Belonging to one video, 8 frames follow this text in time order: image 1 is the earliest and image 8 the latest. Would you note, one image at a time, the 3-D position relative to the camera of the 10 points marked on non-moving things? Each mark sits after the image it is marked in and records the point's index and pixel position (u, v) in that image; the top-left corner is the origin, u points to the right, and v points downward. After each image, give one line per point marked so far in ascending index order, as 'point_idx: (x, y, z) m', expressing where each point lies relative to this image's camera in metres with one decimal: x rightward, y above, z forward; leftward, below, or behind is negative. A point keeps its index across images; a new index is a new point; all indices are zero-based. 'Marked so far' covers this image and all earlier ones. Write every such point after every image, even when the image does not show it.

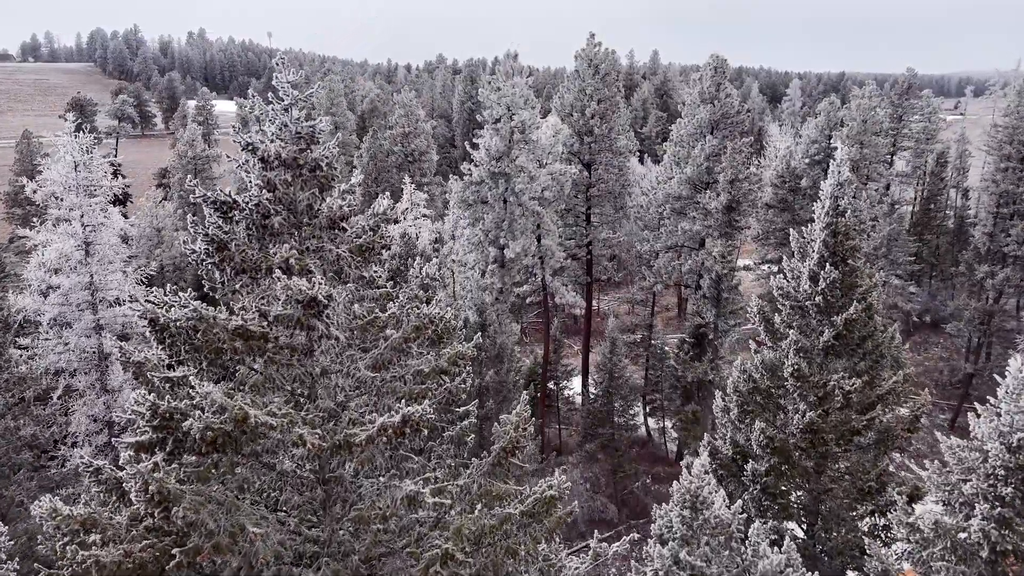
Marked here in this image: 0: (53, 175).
0: (-12.6, +3.1, +15.3) m
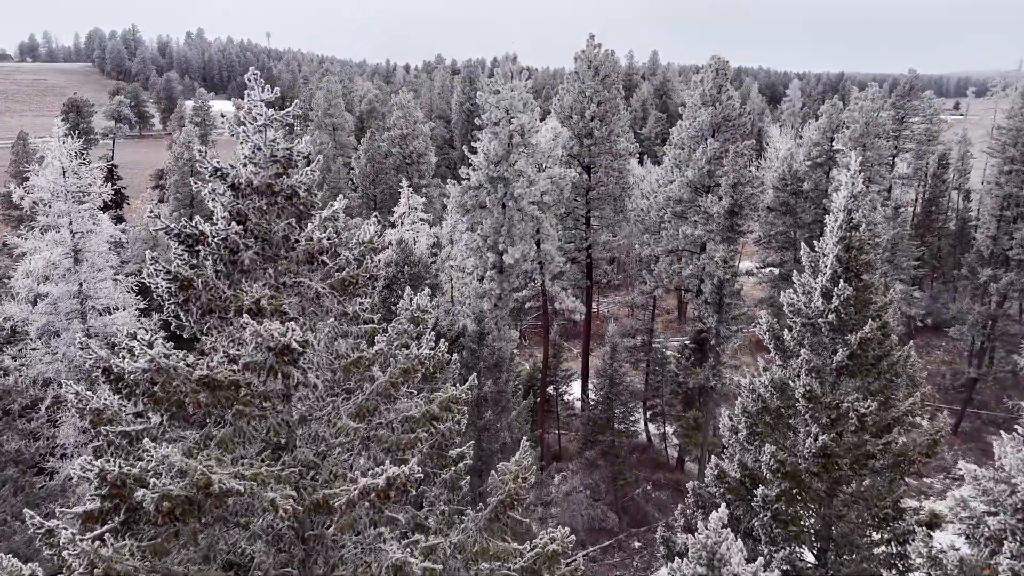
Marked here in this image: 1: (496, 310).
0: (-12.6, +2.8, +15.0) m
1: (-0.6, -0.8, +20.0) m
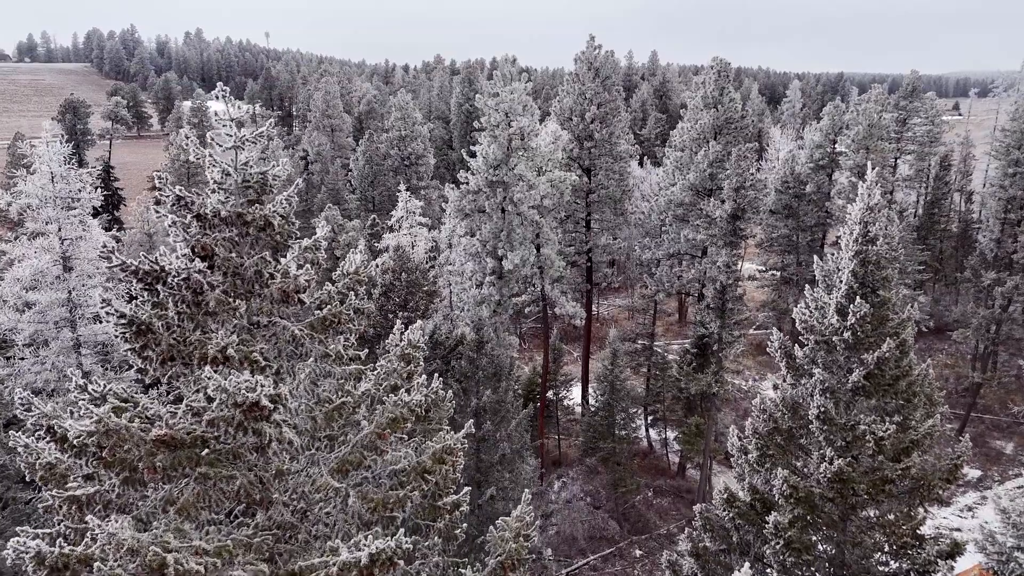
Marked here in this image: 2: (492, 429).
0: (-12.6, +2.6, +14.6) m
1: (-0.6, -1.0, +19.7) m
2: (-0.5, -3.8, +15.0) m
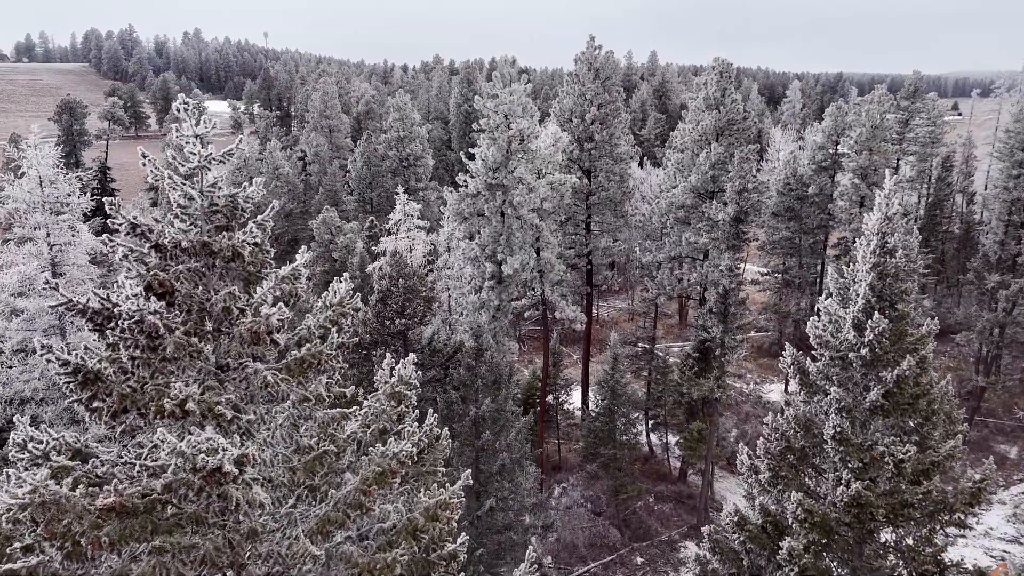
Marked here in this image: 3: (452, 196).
0: (-12.6, +2.4, +14.3) m
1: (-0.6, -1.2, +19.4) m
2: (-0.6, -3.9, +14.7) m
3: (-2.1, +3.2, +19.3) m
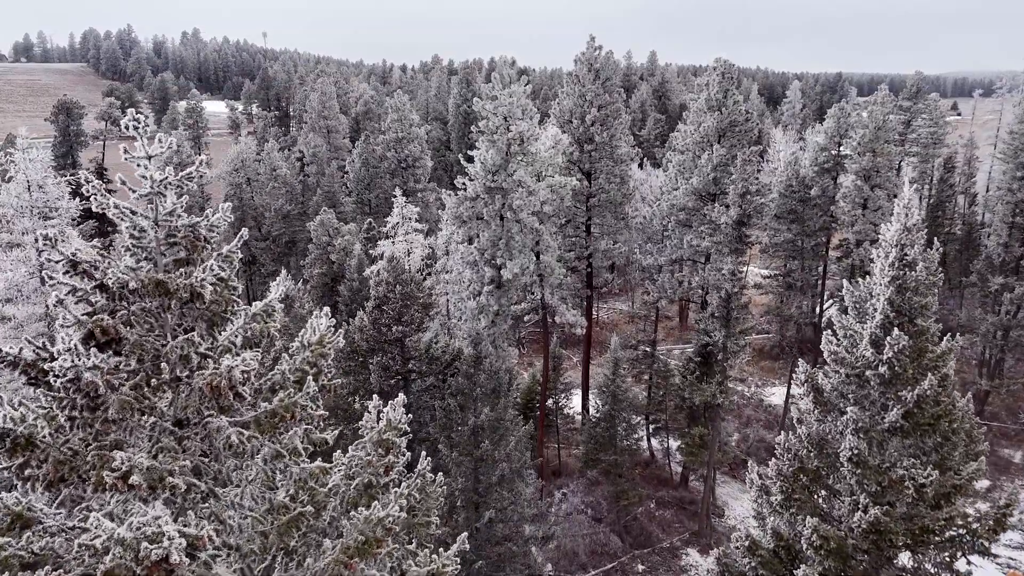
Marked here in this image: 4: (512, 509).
0: (-12.6, +2.3, +13.9) m
1: (-0.6, -1.3, +19.1) m
2: (-0.6, -4.1, +14.4) m
3: (-2.1, +3.0, +19.0) m
4: (0.0, -5.7, +14.5) m
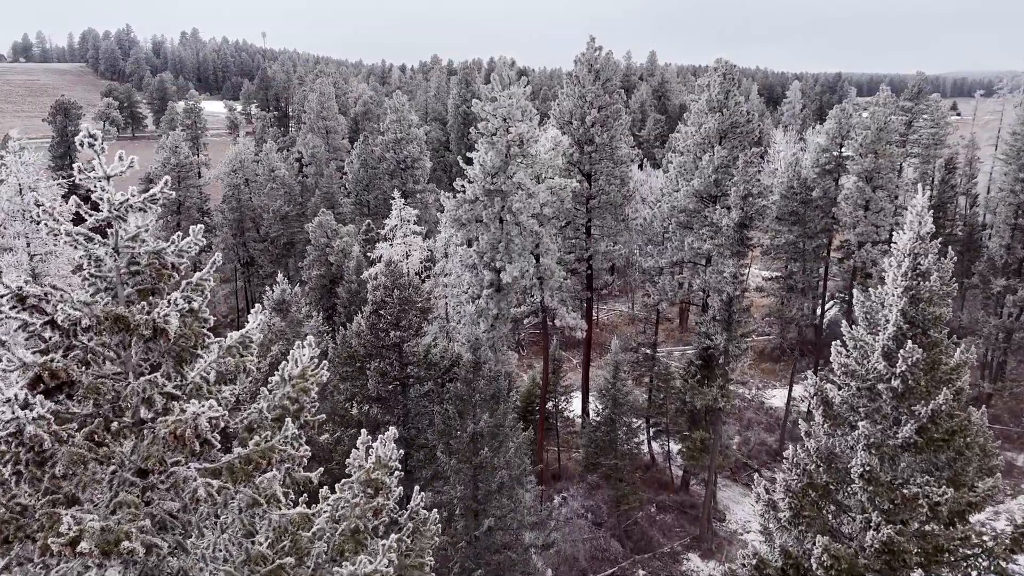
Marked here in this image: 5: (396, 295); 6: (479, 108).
0: (-12.6, +2.2, +13.7) m
1: (-0.7, -1.5, +18.8) m
2: (-0.6, -4.2, +14.1) m
3: (-2.1, +2.9, +18.7) m
4: (0.0, -5.9, +14.3) m
5: (-3.1, -0.2, +14.7) m
6: (-1.1, +5.7, +17.8) m
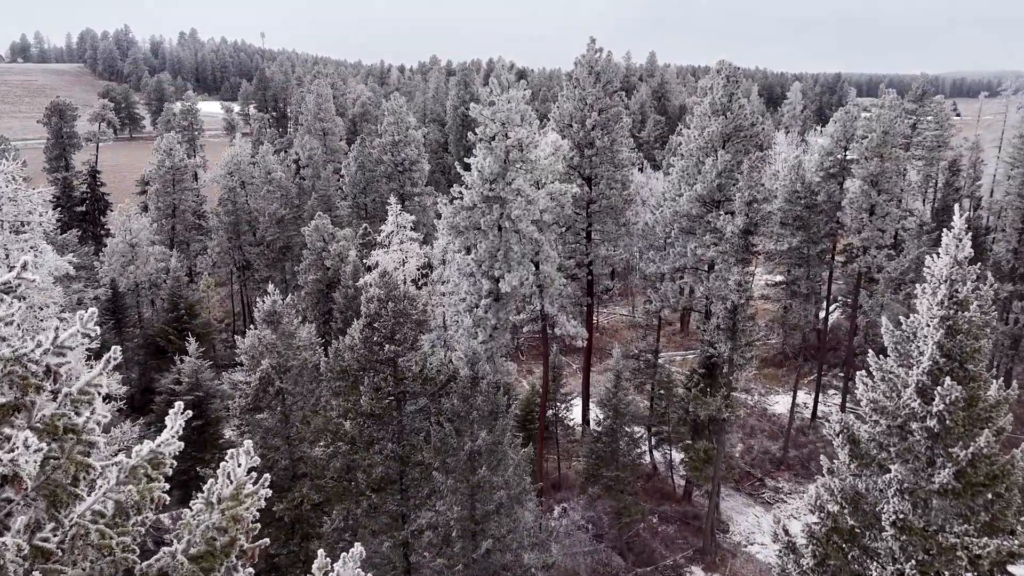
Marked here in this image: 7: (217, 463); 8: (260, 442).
0: (-12.7, +1.9, +13.2) m
1: (-0.7, -1.8, +18.3) m
2: (-0.6, -4.5, +13.6) m
3: (-2.1, +2.6, +18.2) m
4: (0.0, -6.2, +13.8) m
5: (-3.1, -0.5, +14.2) m
6: (-1.1, +5.4, +17.3) m
7: (-10.4, -6.2, +19.7) m
8: (-6.8, -4.2, +15.1) m
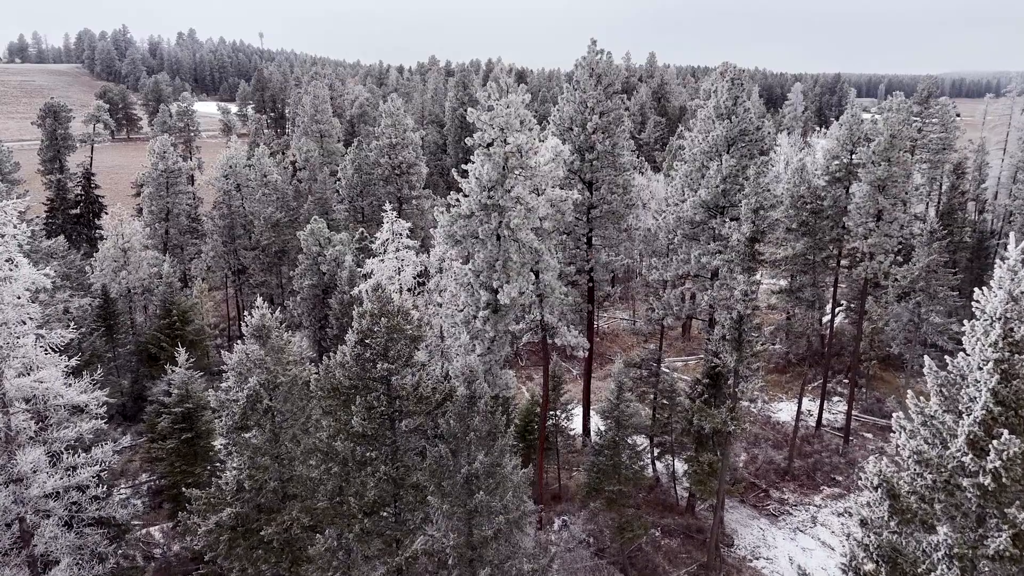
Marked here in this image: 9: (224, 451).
0: (-12.7, +1.5, +12.5) m
1: (-0.7, -2.1, +17.7) m
2: (-0.6, -4.9, +13.0) m
3: (-2.2, +2.3, +17.6) m
4: (0.0, -6.5, +13.2) m
5: (-3.1, -0.8, +13.6) m
6: (-1.1, +5.1, +16.6) m
7: (-10.4, -6.5, +19.1) m
8: (-6.8, -4.5, +14.5) m
9: (-7.7, -4.4, +15.0) m
